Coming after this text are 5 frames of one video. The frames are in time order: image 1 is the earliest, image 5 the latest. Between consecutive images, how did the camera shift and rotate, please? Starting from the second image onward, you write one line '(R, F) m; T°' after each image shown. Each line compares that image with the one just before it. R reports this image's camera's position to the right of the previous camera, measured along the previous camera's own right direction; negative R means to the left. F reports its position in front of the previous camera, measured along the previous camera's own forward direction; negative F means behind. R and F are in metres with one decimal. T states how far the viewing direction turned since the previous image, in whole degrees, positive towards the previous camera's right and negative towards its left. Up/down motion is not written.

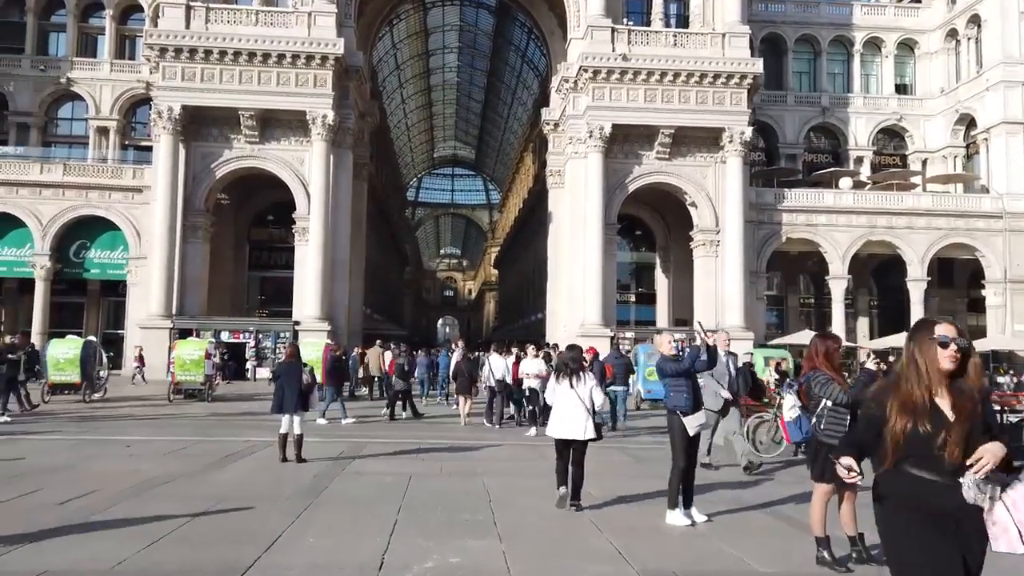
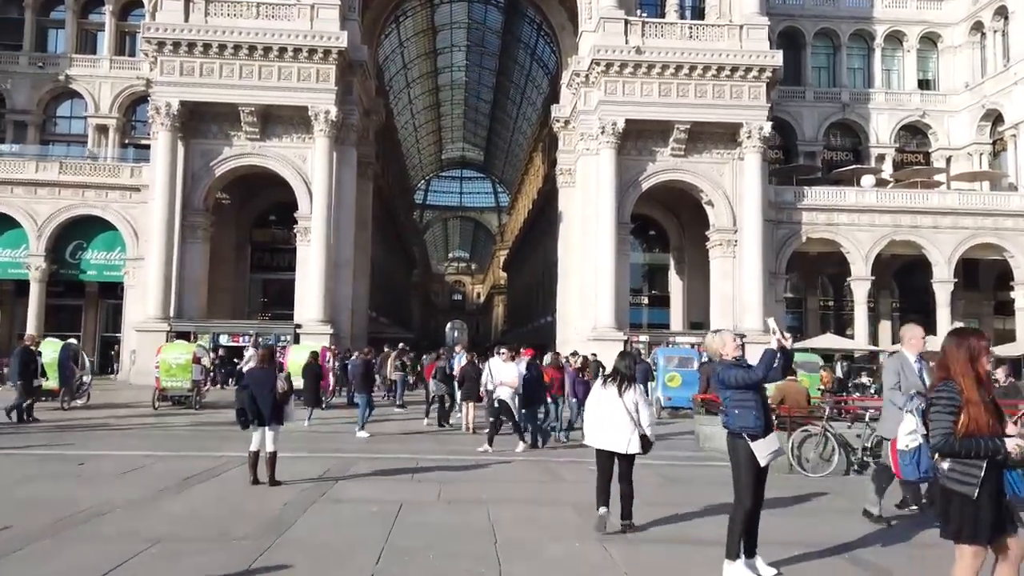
(0.0, +1.3) m; -1°
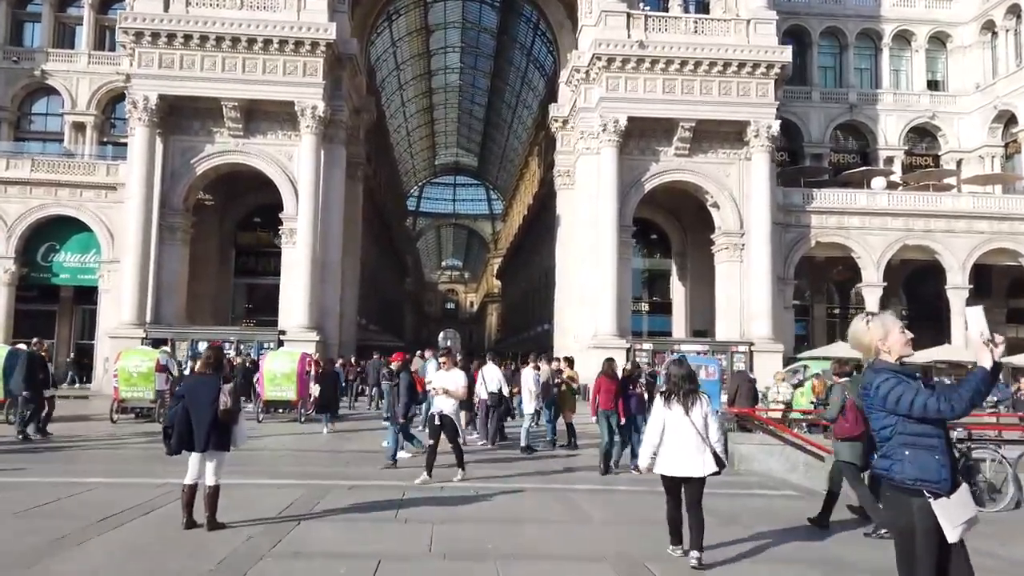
(-0.2, +1.7) m; +1°
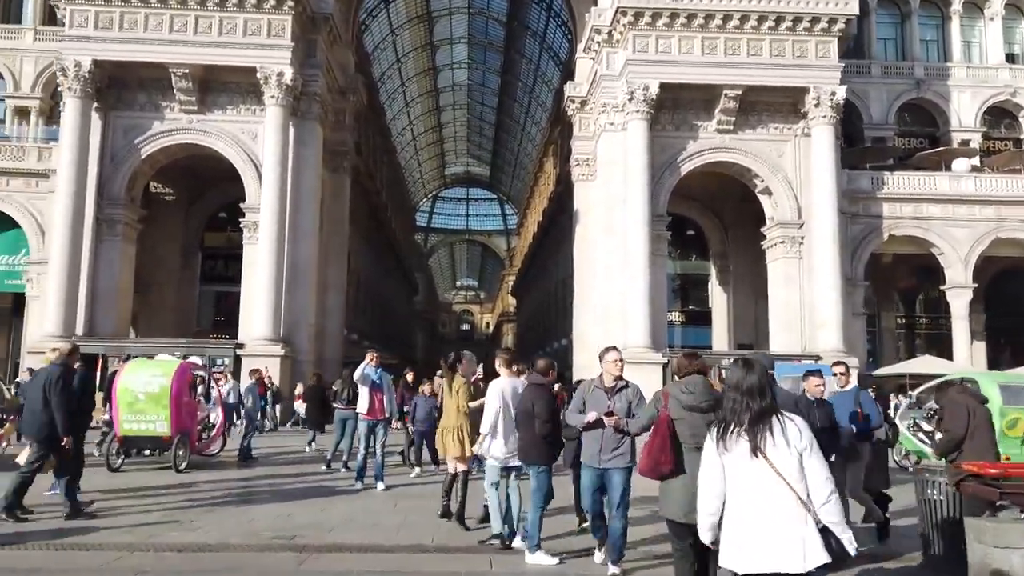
(+0.3, +5.9) m; -1°
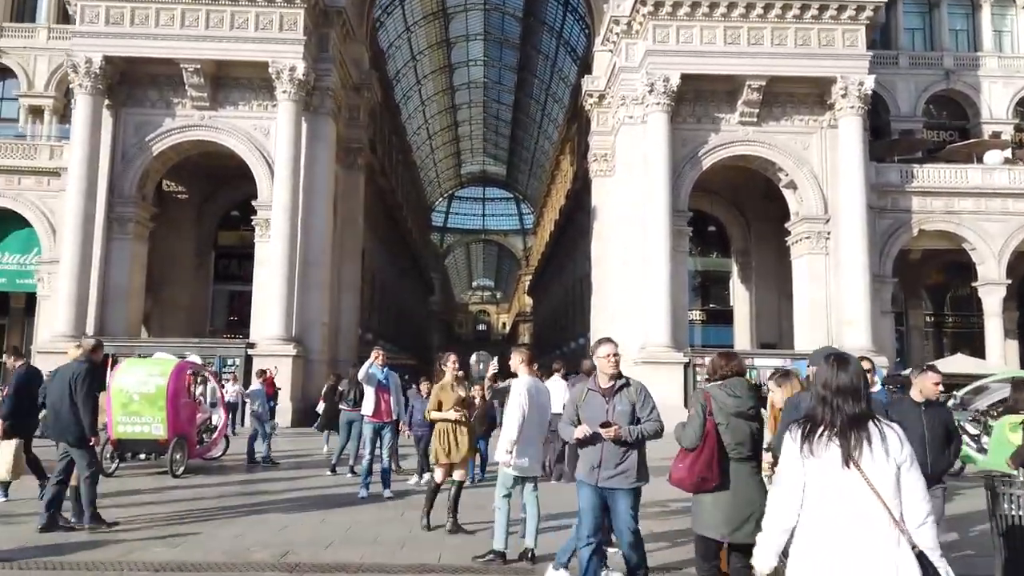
(0.0, +0.7) m; -1°
